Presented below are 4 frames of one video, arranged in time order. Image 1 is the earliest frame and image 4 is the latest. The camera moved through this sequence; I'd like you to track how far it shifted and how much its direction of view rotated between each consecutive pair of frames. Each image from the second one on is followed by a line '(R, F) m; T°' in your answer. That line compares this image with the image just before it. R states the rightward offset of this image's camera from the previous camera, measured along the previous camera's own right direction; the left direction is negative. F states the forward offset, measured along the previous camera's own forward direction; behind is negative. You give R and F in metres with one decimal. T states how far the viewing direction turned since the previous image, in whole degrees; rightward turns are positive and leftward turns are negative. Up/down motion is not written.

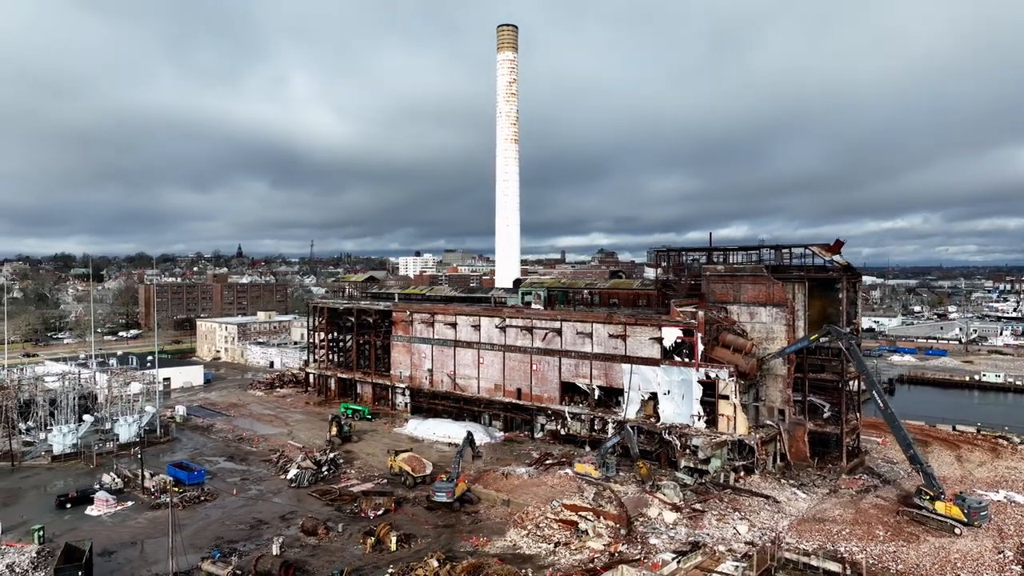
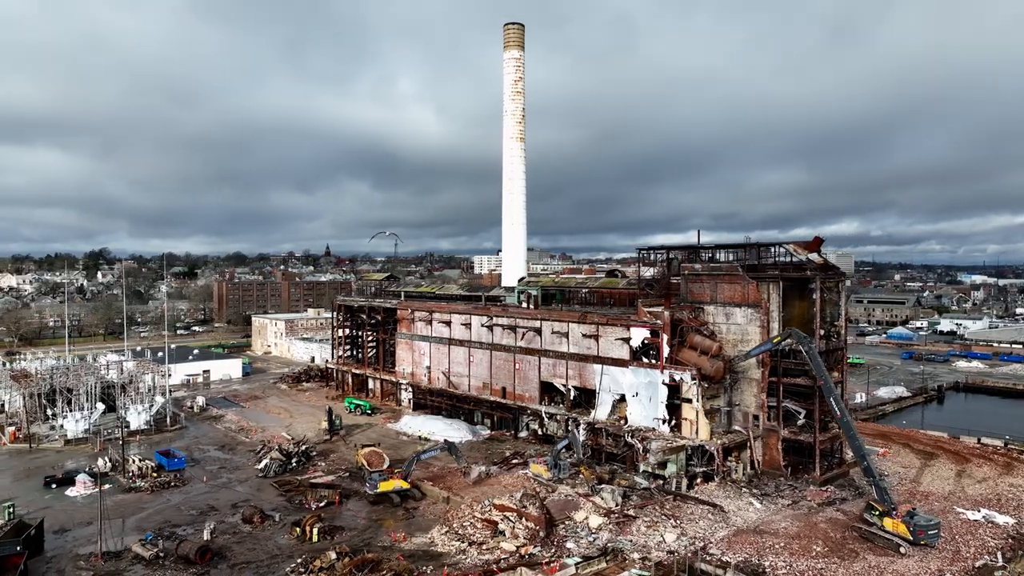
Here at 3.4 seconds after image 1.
(+5.2, +0.4) m; -7°
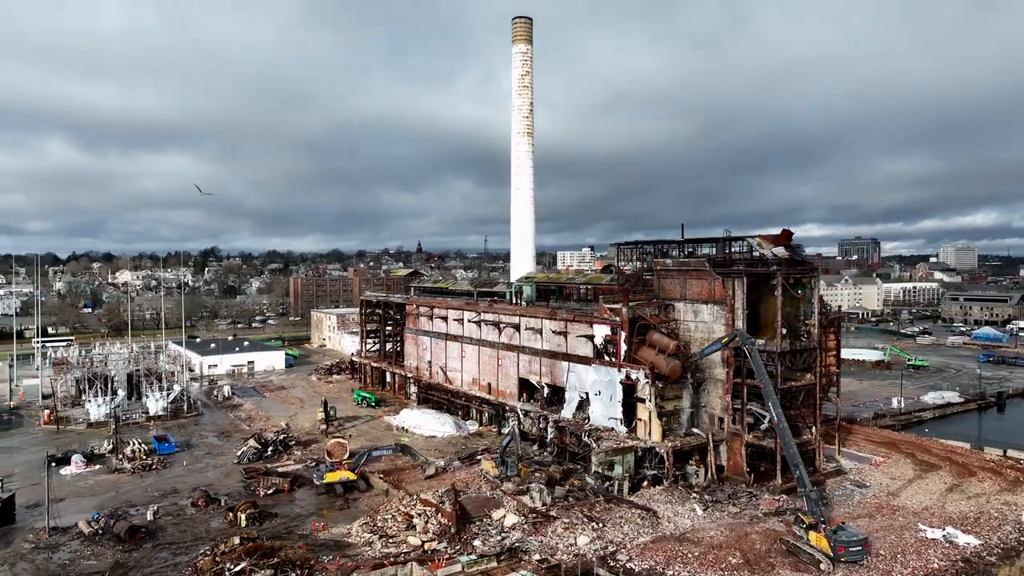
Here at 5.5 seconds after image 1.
(+5.7, +0.6) m; -8°
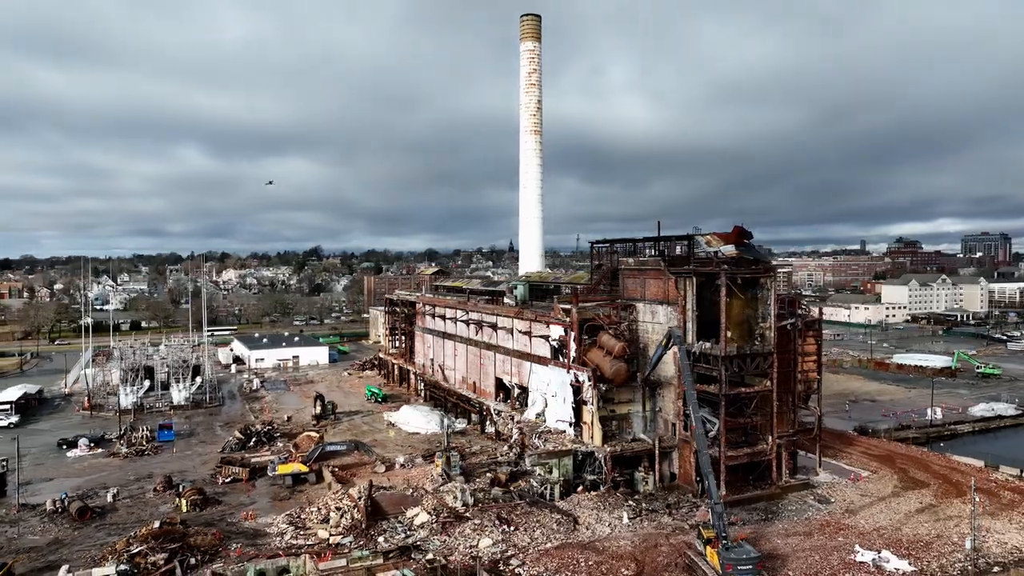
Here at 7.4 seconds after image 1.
(+5.9, +0.5) m; -8°
